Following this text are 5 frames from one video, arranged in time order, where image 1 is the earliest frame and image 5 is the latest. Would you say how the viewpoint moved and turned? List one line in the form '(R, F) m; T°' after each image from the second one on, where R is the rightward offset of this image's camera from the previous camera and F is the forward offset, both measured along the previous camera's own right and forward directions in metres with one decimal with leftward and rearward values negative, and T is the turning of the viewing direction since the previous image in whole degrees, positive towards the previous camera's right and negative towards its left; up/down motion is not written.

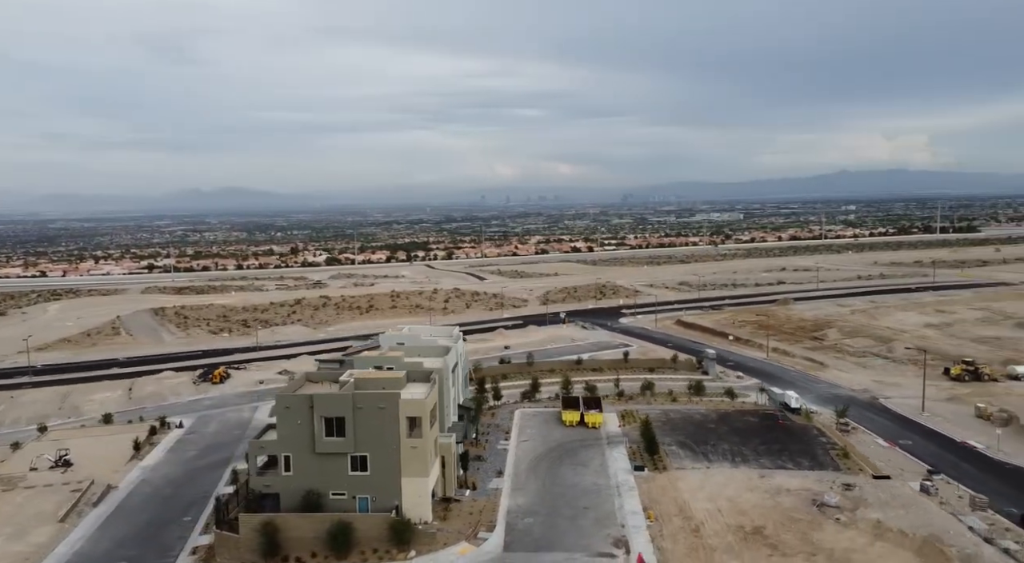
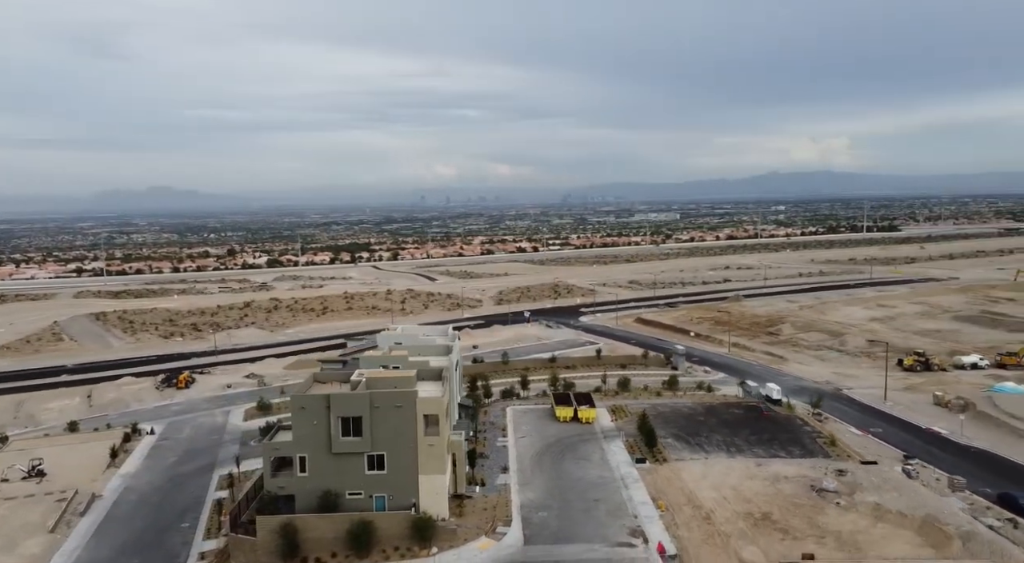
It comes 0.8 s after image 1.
(-1.6, -0.1) m; +4°
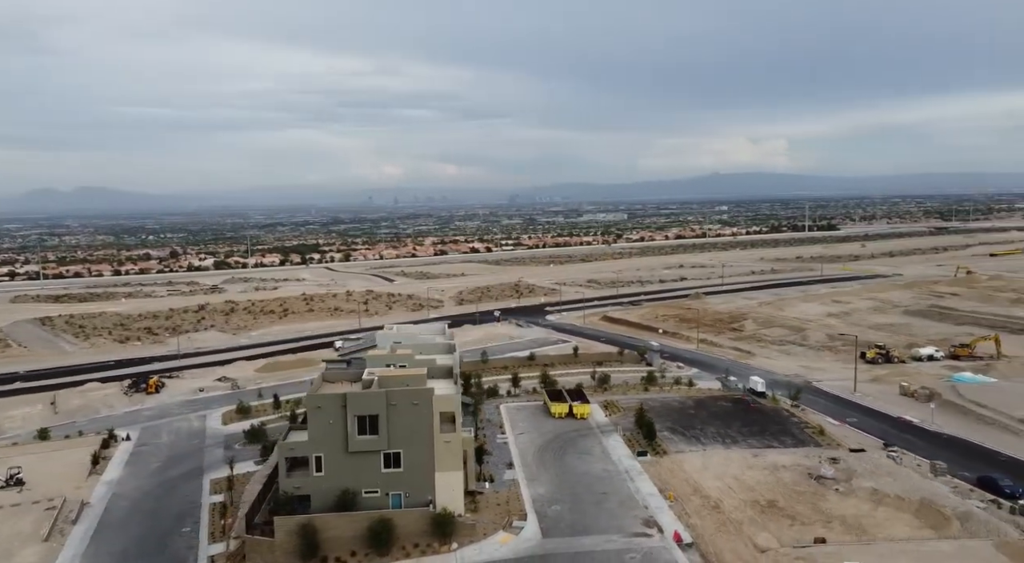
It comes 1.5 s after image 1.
(-1.4, -0.1) m; +3°
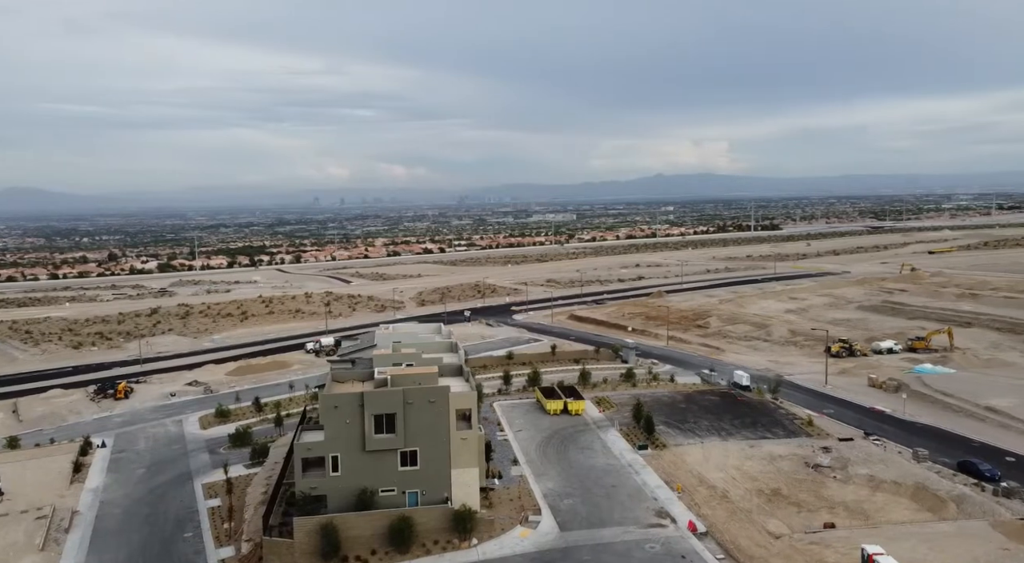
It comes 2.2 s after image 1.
(-1.4, -0.1) m; +3°
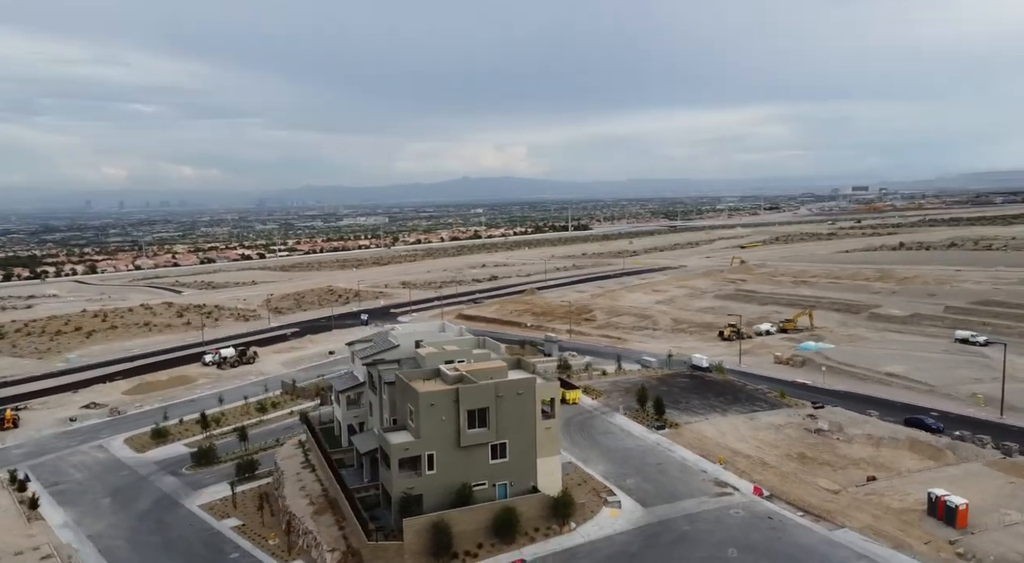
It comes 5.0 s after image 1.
(-5.7, +0.1) m; +12°
